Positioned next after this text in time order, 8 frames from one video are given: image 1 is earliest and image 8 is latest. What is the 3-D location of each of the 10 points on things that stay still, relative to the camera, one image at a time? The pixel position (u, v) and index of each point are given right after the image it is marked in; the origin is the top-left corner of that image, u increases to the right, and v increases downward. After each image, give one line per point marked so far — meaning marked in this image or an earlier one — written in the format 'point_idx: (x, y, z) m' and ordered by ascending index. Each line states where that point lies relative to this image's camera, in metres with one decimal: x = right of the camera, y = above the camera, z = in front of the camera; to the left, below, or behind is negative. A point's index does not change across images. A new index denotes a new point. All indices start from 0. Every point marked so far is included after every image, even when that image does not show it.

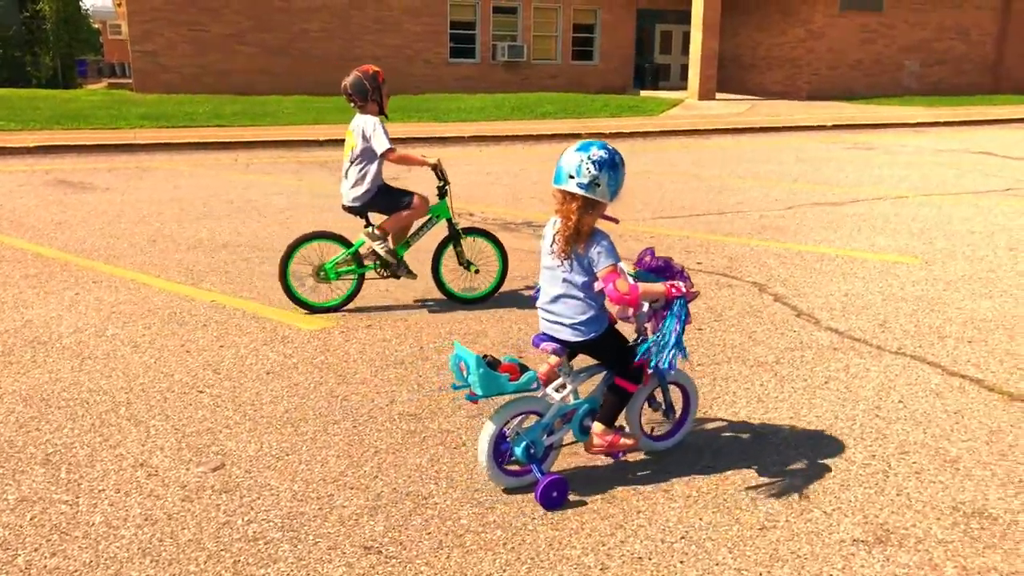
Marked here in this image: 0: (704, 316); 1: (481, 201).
0: (+1.3, -0.2, +5.7) m
1: (-0.4, +1.1, +11.2) m
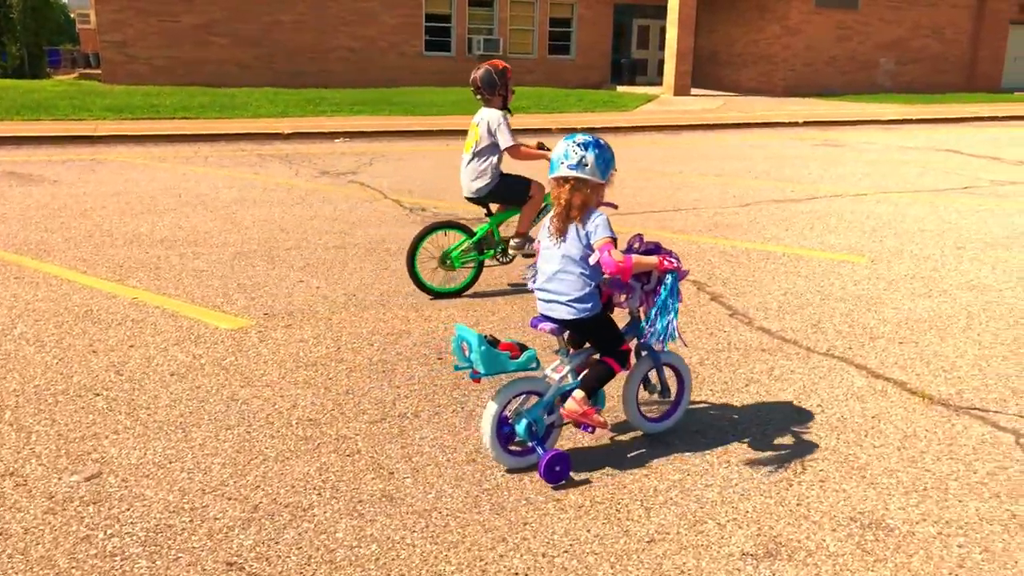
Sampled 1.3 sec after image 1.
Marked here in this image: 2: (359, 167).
0: (+0.8, -0.2, +5.6) m
1: (-1.0, +1.2, +11.0) m
2: (-2.6, +2.0, +14.0) m
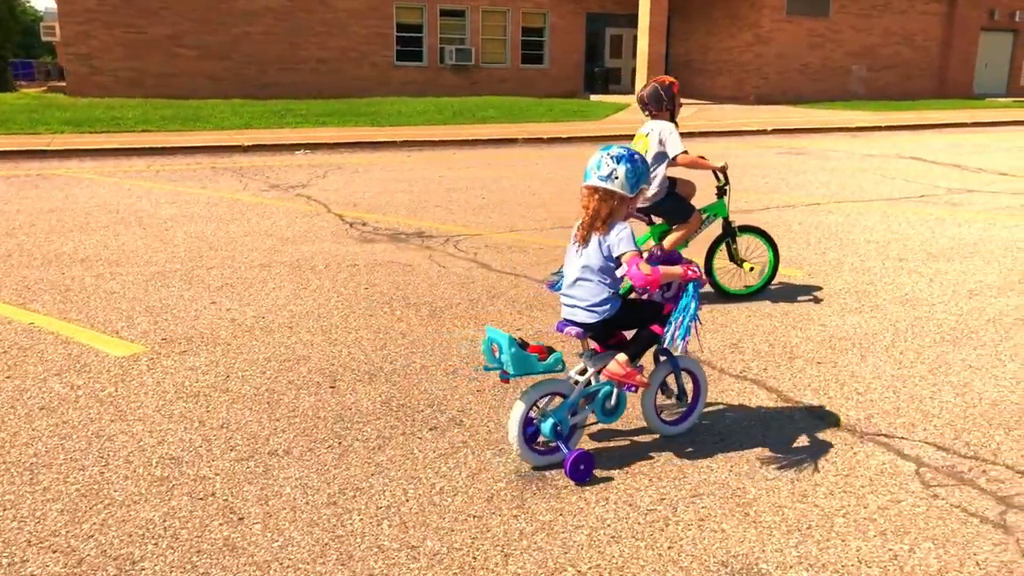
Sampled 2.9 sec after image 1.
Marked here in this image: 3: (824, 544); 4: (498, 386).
0: (+0.3, -0.3, +5.4) m
1: (-1.6, +1.0, +10.8) m
2: (-3.3, +1.7, +13.8) m
3: (+1.1, -0.9, +3.0) m
4: (-0.1, -0.5, +4.5) m
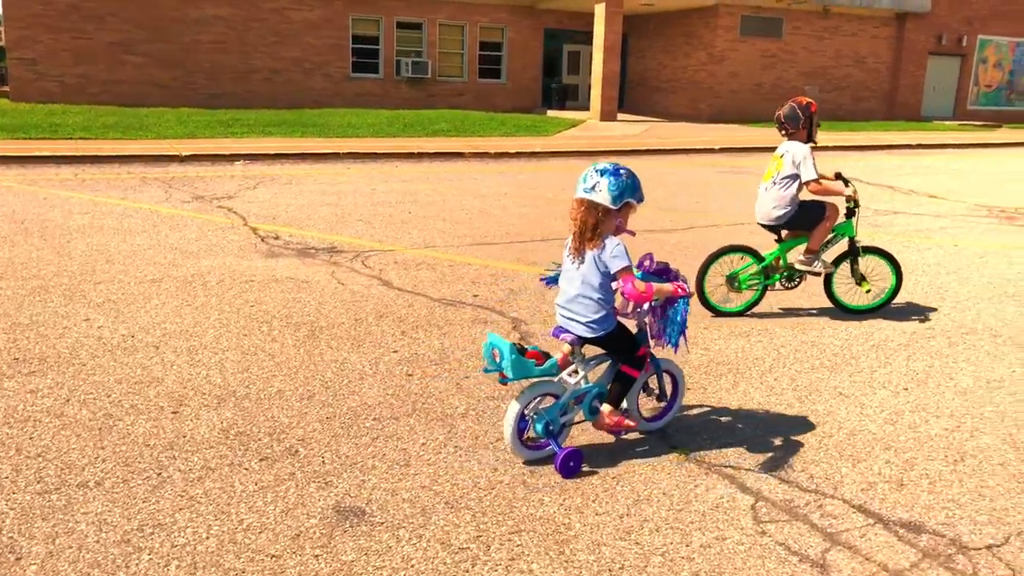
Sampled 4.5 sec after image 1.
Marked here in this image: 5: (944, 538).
0: (-0.5, -0.4, +5.3) m
1: (-2.6, +0.8, +10.6) m
2: (-4.4, +1.5, +13.5) m
3: (+0.4, -1.0, +2.9) m
4: (-0.8, -0.6, +4.3) m
5: (+1.6, -0.9, +3.3) m
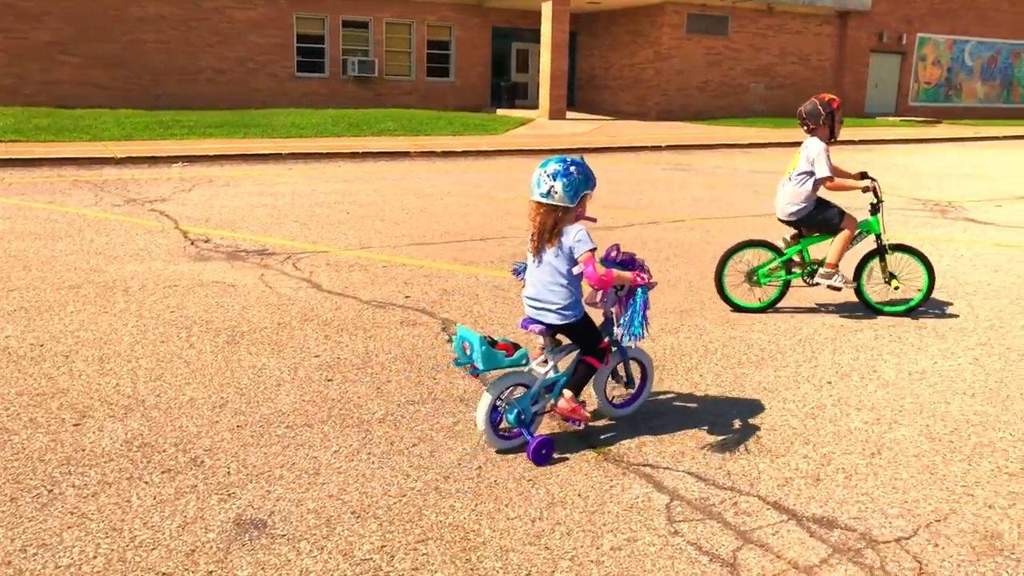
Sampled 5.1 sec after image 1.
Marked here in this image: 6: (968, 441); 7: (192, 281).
0: (-1.0, -0.4, +5.1) m
1: (-3.4, +0.7, +10.4) m
2: (-5.3, +1.4, +13.2) m
3: (+0.1, -1.0, +2.8) m
4: (-1.2, -0.7, +4.2) m
5: (+1.3, -0.9, +3.3) m
6: (+2.2, -0.7, +4.1) m
7: (-2.7, +0.1, +7.4) m
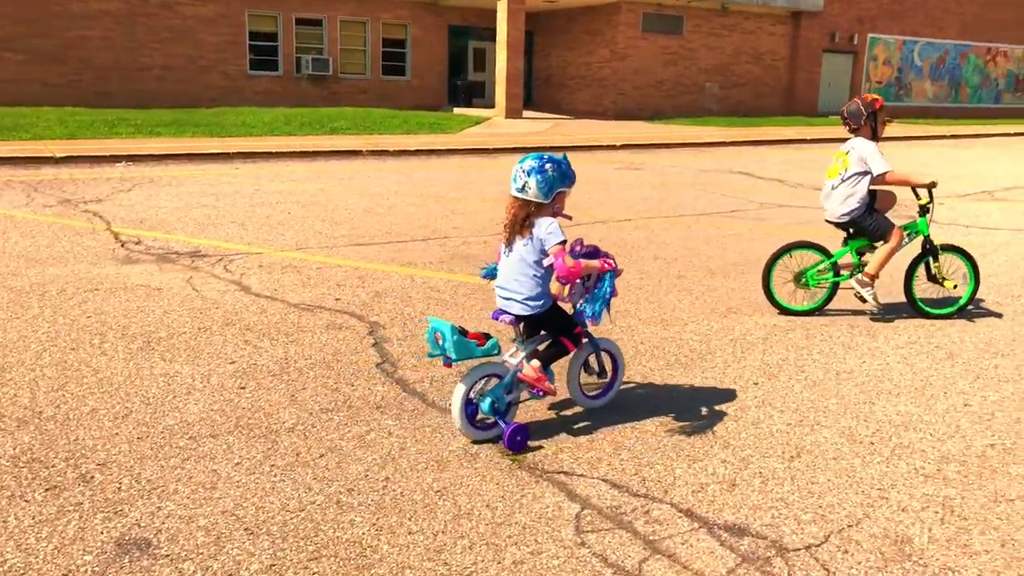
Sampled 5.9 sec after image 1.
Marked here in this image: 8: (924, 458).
0: (-1.4, -0.5, +5.0) m
1: (-4.0, +0.7, +10.1) m
2: (-6.0, +1.4, +12.8) m
3: (-0.3, -1.0, +2.7) m
4: (-1.6, -0.7, +4.0) m
5: (+0.9, -0.9, +3.2) m
6: (+1.8, -0.7, +4.1) m
7: (-3.3, 0.0, +7.2) m
8: (+1.9, -0.8, +3.9) m
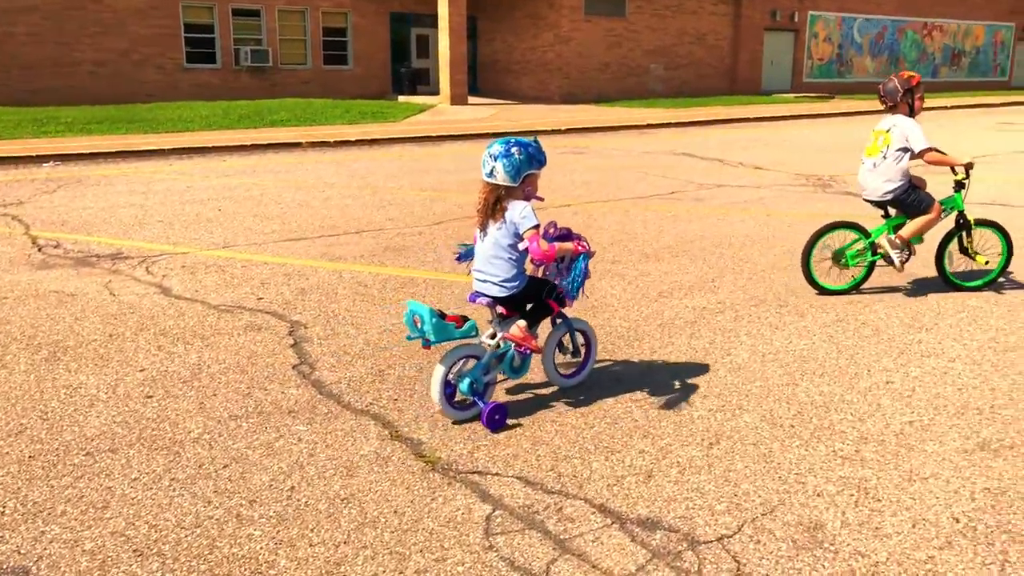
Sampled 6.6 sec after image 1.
0: (-1.8, -0.5, +4.8) m
1: (-4.8, +0.7, +9.7) m
2: (-6.9, +1.3, +12.4) m
3: (-0.6, -1.0, +2.6) m
4: (-2.0, -0.7, +3.8) m
5: (+0.6, -0.9, +3.1) m
6: (+1.4, -0.6, +4.1) m
7: (-3.8, 0.0, +6.9) m
8: (+1.5, -0.7, +3.9) m
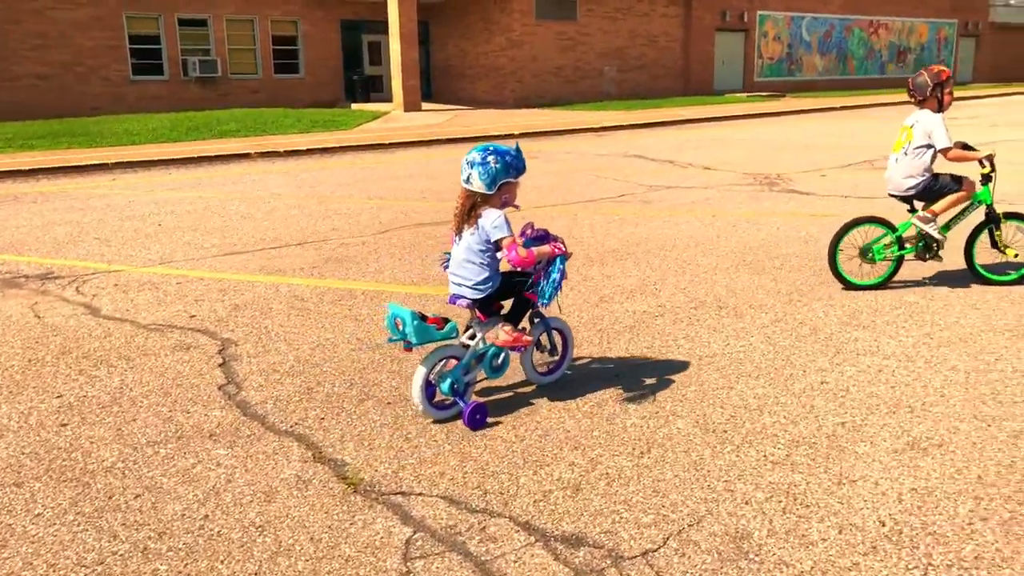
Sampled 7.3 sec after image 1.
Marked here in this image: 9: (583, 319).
0: (-2.2, -0.6, +4.6) m
1: (-5.3, +0.4, +9.4) m
2: (-7.7, +1.0, +12.0) m
3: (-0.8, -1.1, +2.4) m
4: (-2.3, -0.8, +3.6) m
5: (+0.3, -0.9, +3.0) m
6: (+1.1, -0.7, +4.0) m
7: (-4.3, -0.2, +6.6) m
8: (+1.2, -0.7, +3.8) m
9: (+0.5, -0.2, +5.9) m
